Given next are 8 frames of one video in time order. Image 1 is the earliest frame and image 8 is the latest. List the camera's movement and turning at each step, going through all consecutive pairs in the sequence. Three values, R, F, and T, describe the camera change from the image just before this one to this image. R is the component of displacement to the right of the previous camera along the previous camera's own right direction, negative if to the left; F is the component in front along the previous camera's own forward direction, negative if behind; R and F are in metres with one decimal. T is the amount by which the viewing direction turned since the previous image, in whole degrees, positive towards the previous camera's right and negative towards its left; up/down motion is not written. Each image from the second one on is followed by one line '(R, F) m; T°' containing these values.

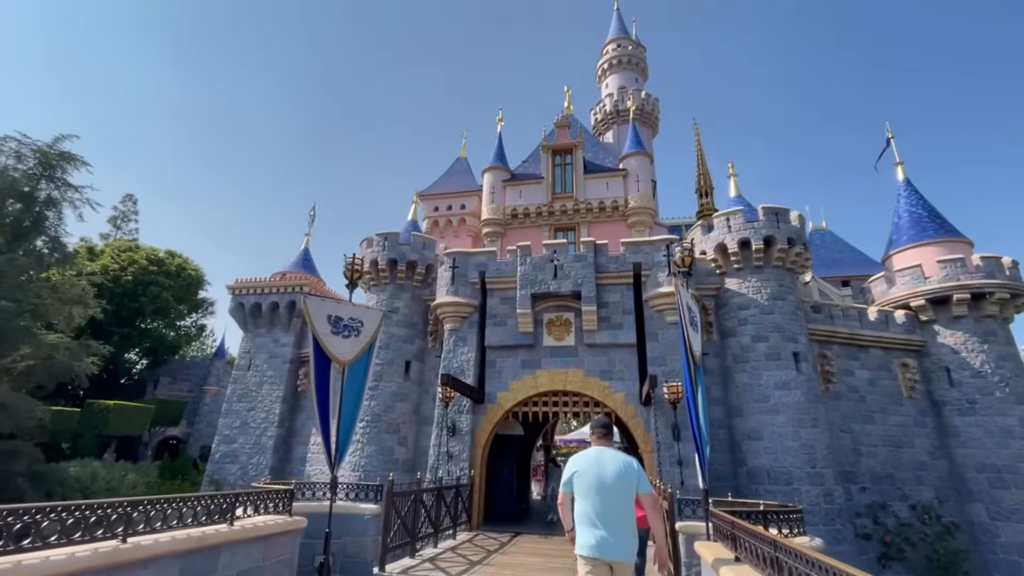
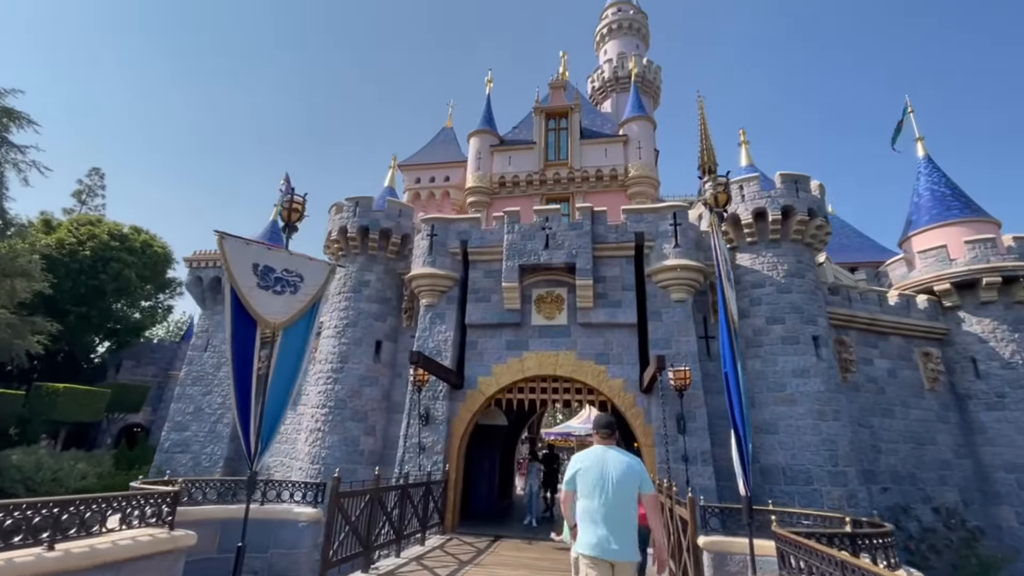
(+0.1, +1.5) m; +1°
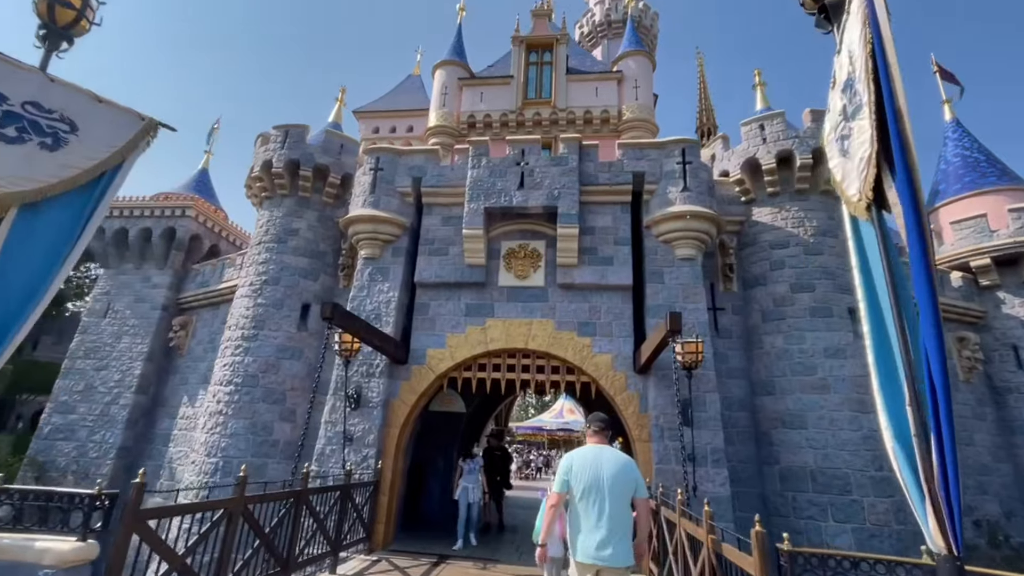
(+0.3, +2.3) m; +3°
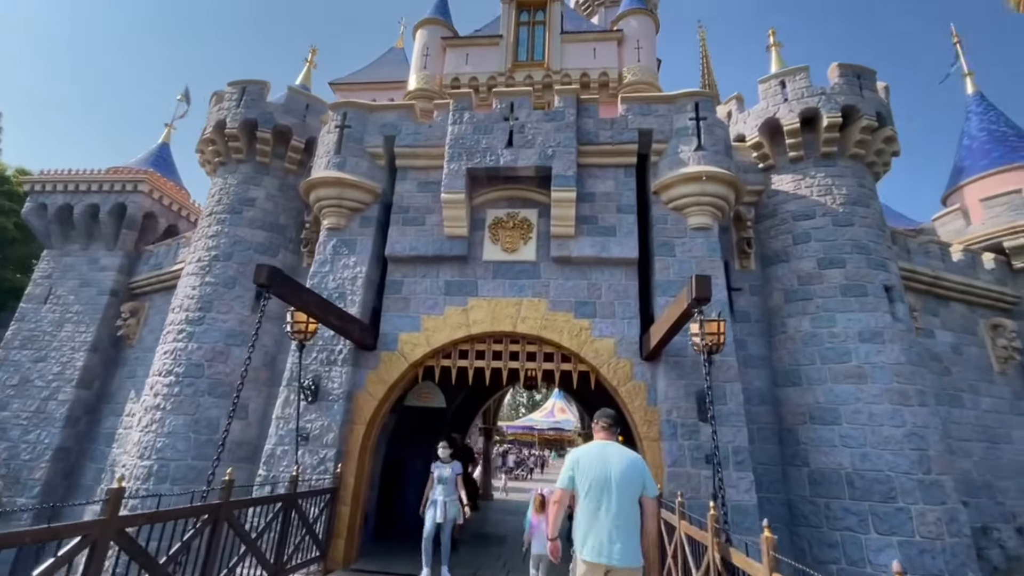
(+0.1, +1.2) m; +1°
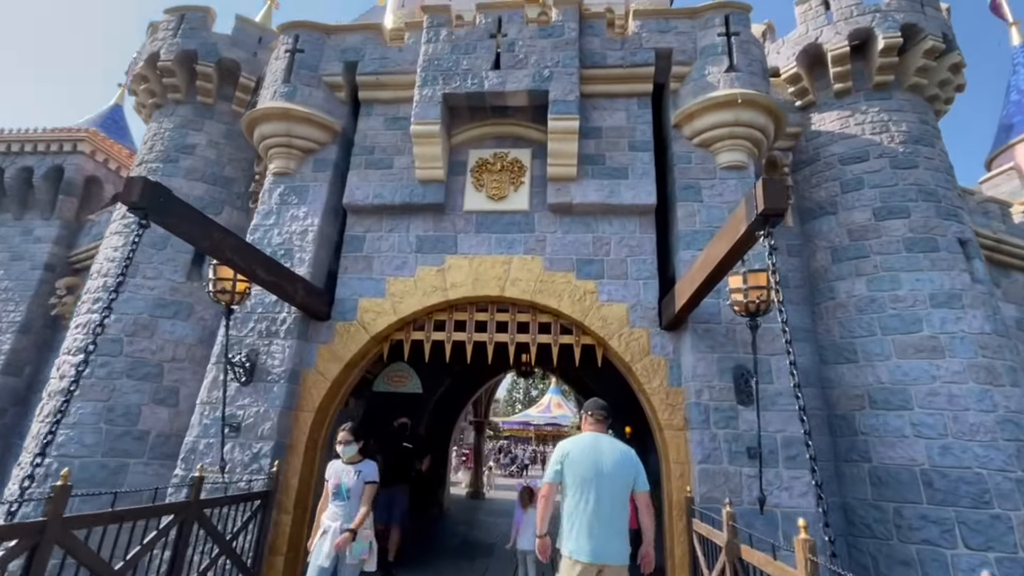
(+0.1, +1.4) m; 0°
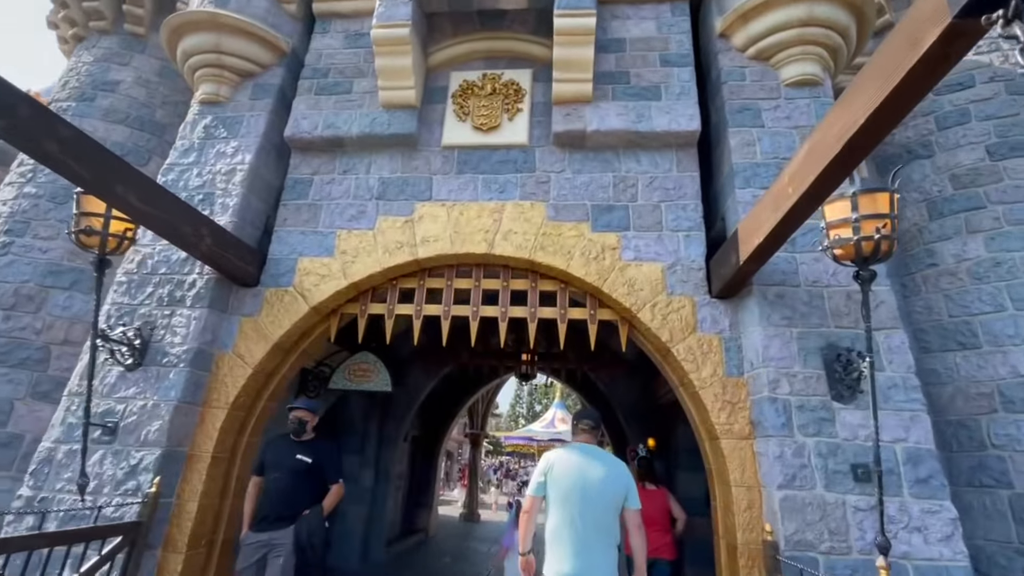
(+0.1, +1.5) m; -1°
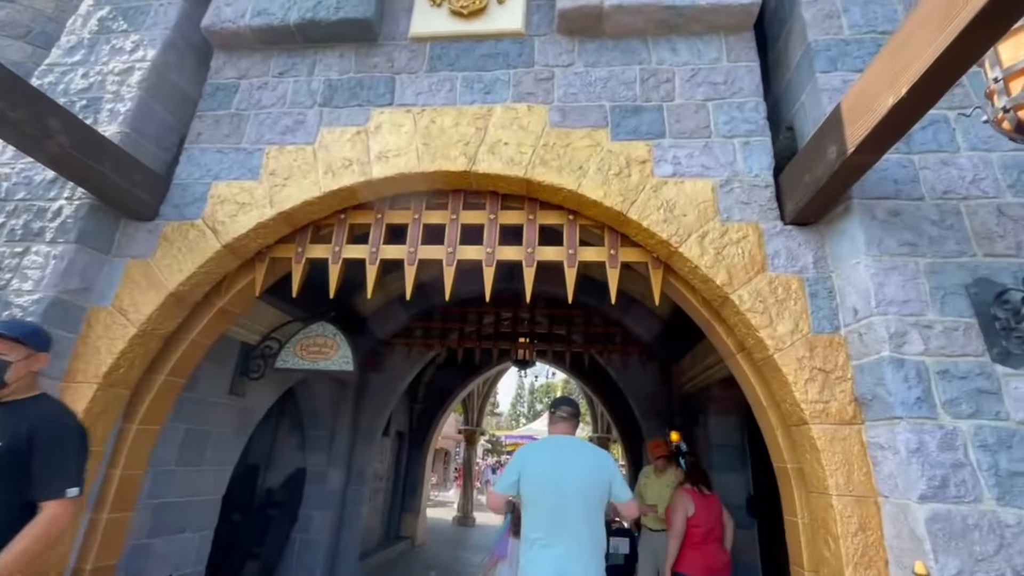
(+0.1, +1.2) m; 0°
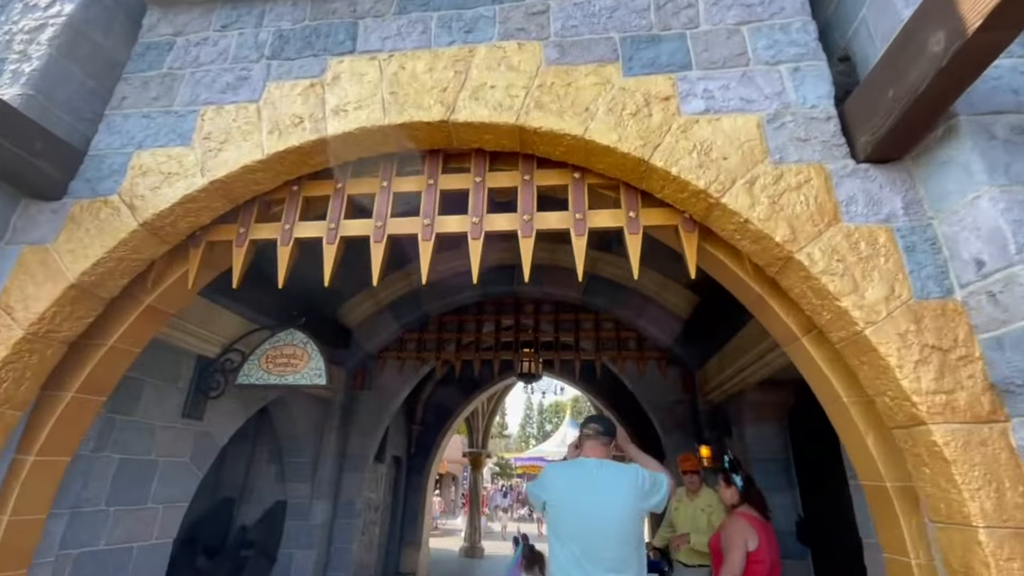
(0.0, +0.7) m; -1°
